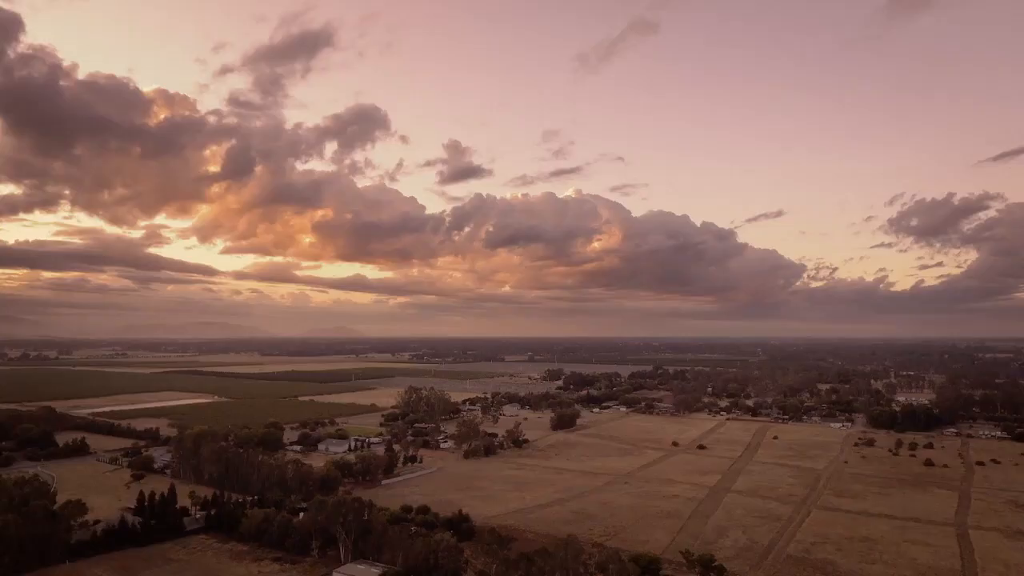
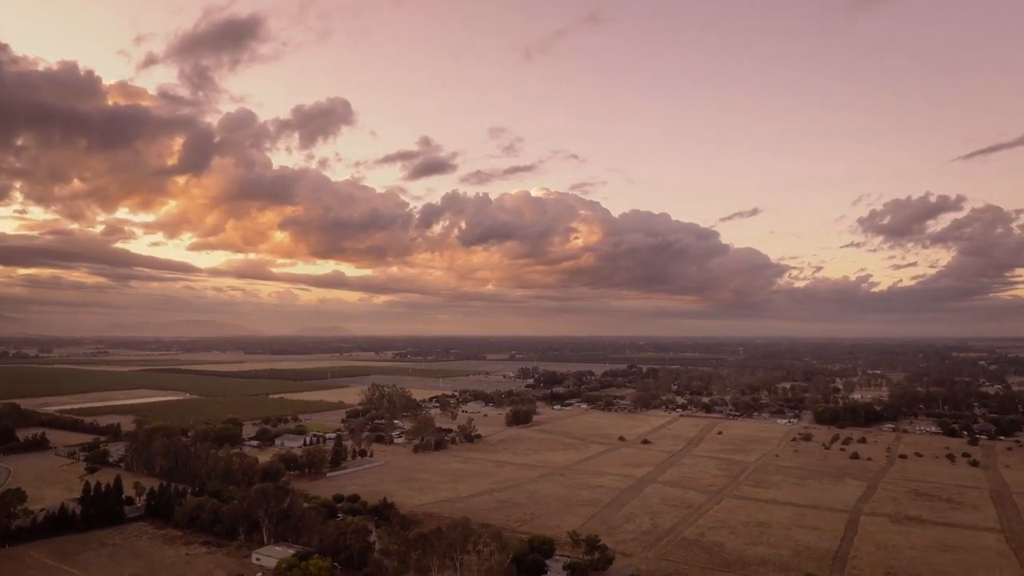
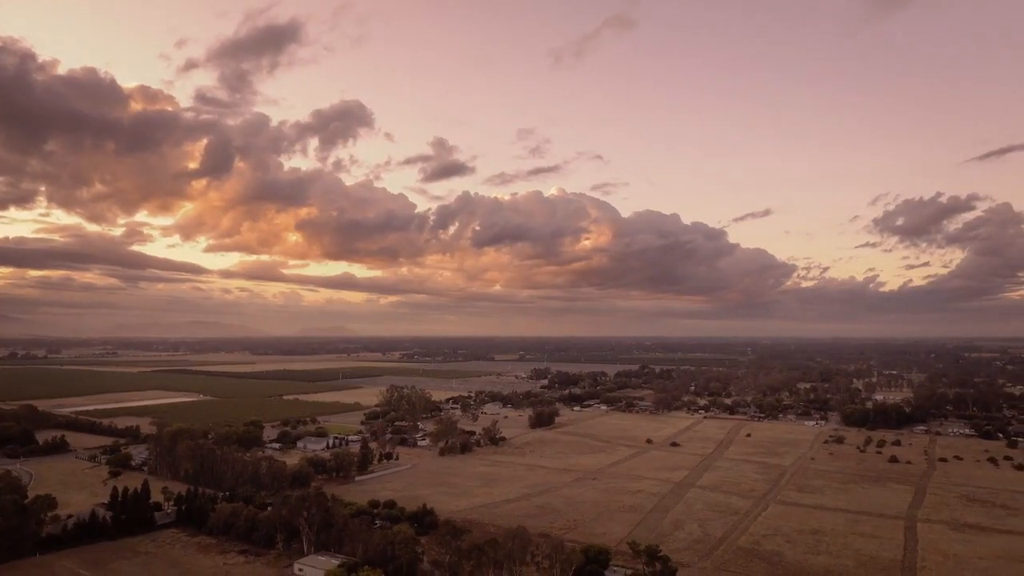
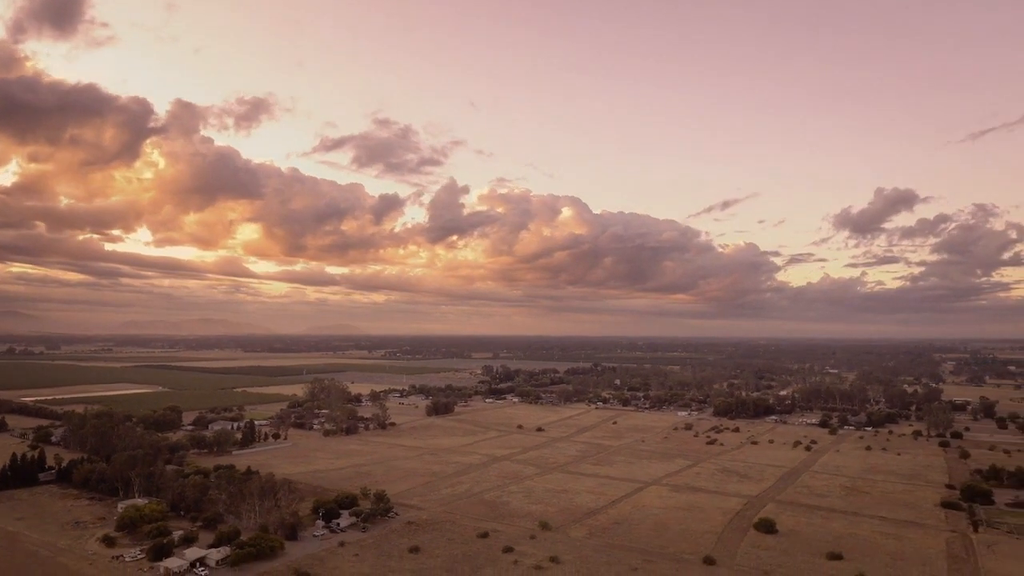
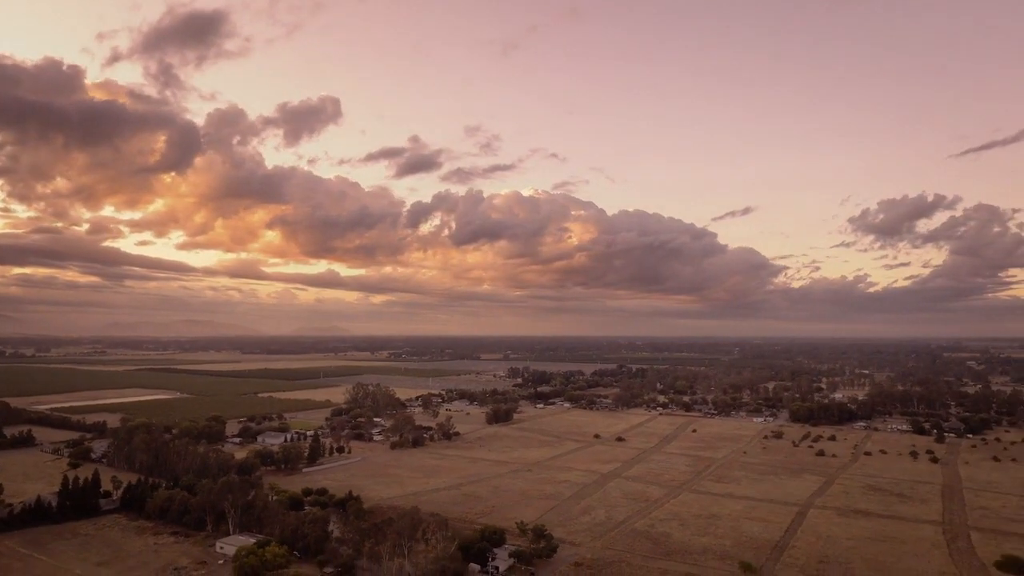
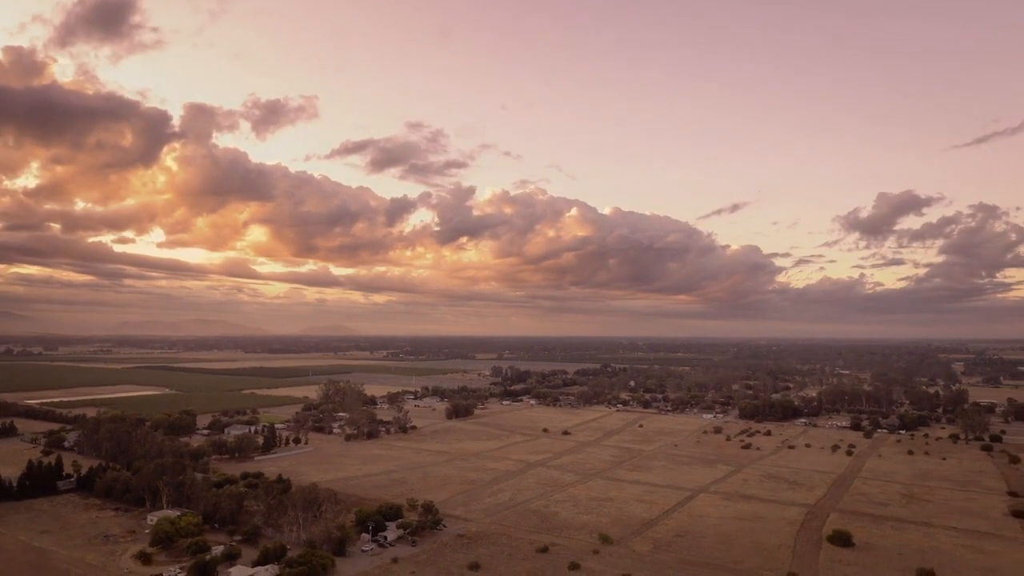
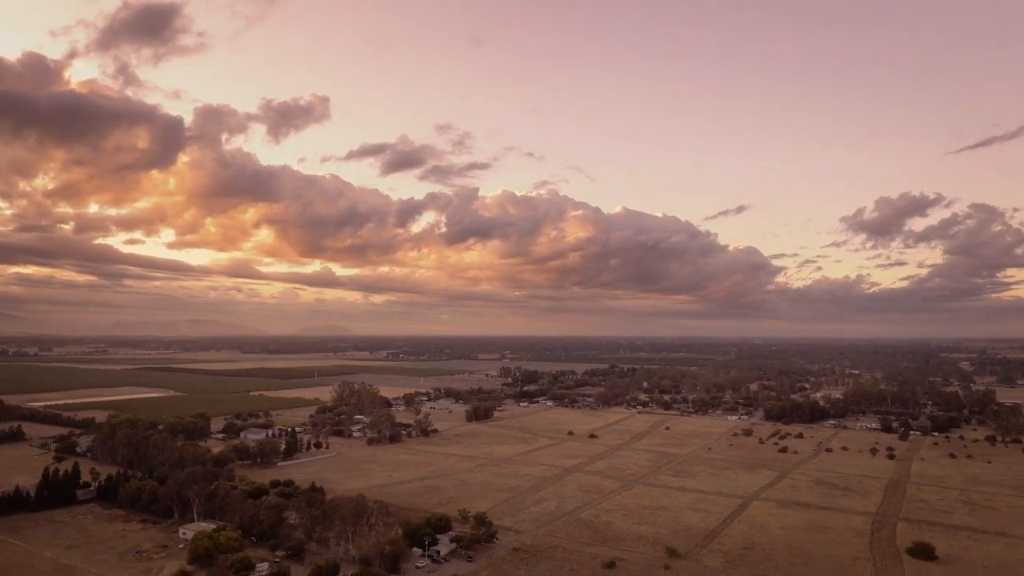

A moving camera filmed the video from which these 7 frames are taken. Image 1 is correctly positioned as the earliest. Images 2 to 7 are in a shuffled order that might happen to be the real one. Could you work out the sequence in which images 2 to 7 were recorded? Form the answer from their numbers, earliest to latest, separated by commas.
3, 2, 5, 7, 6, 4
